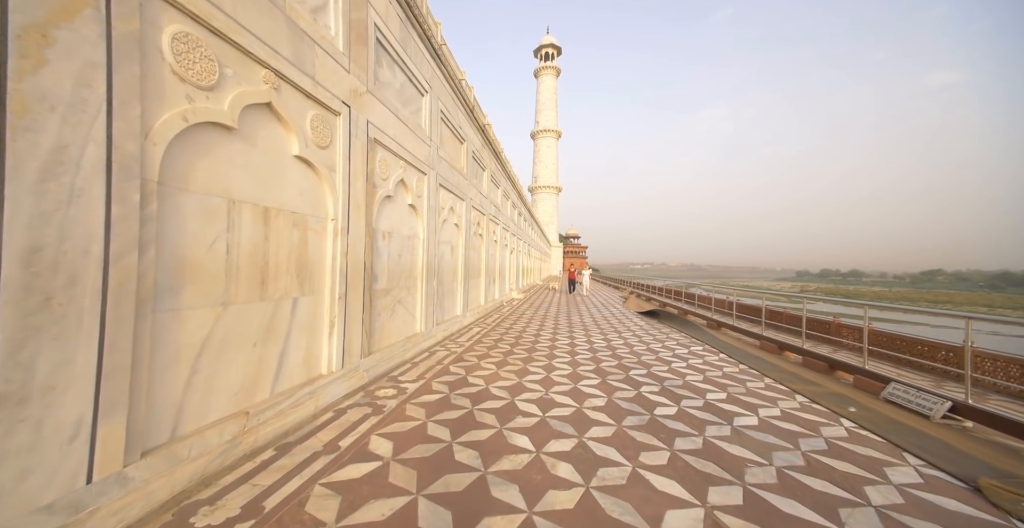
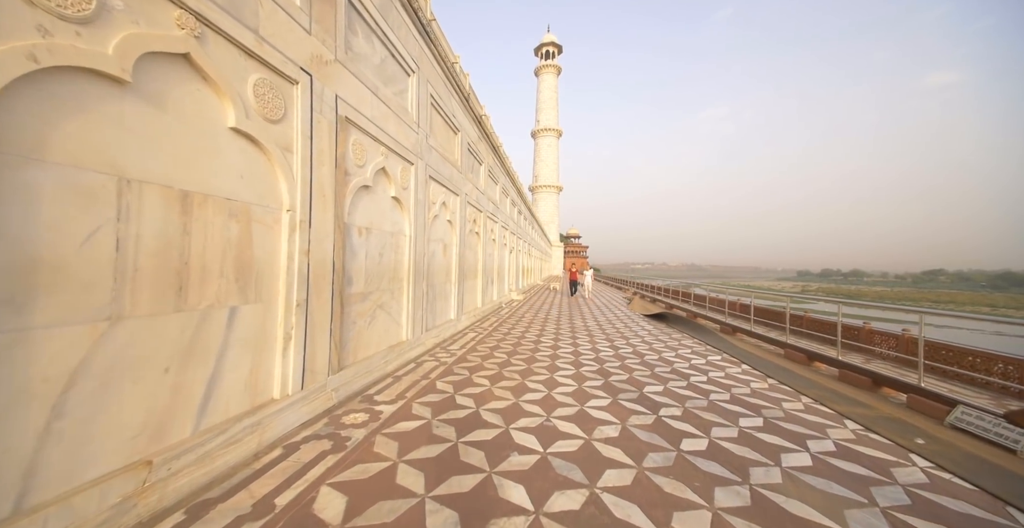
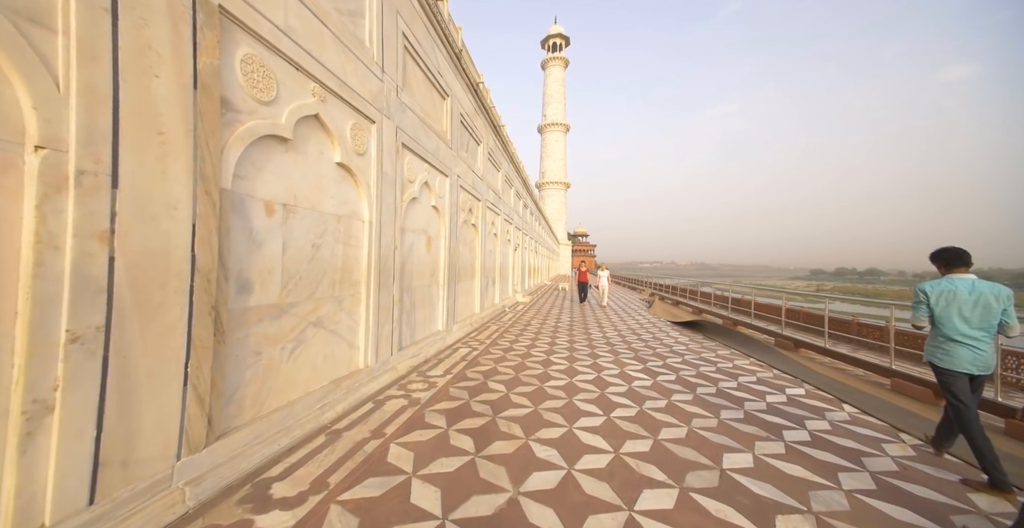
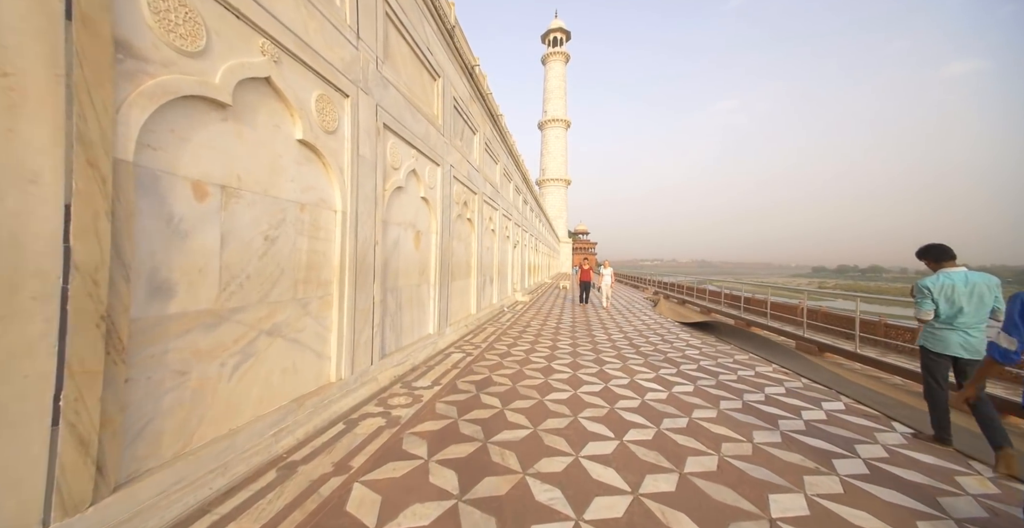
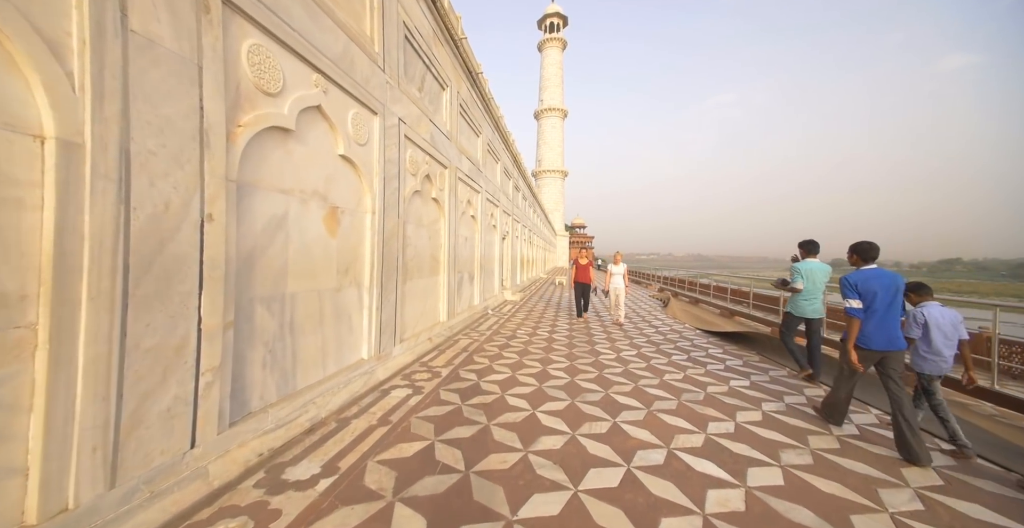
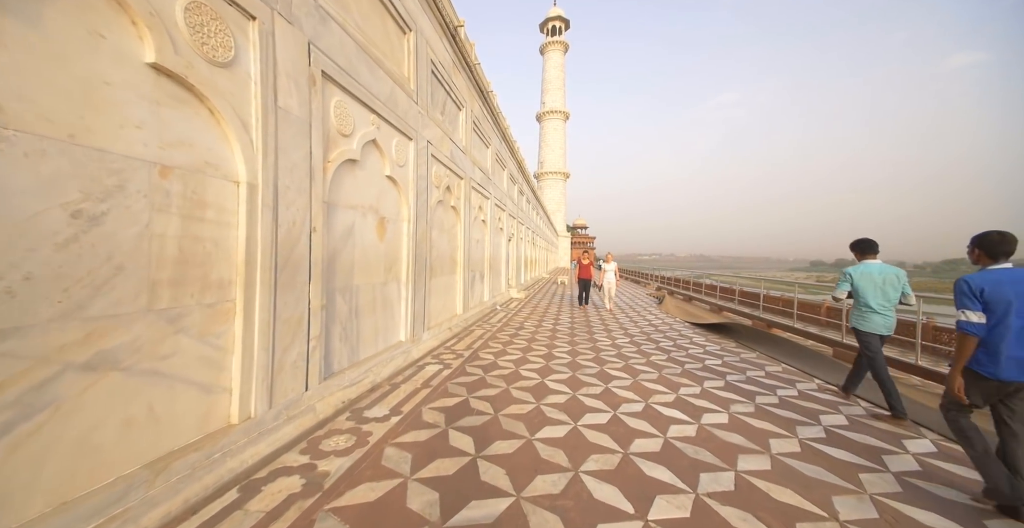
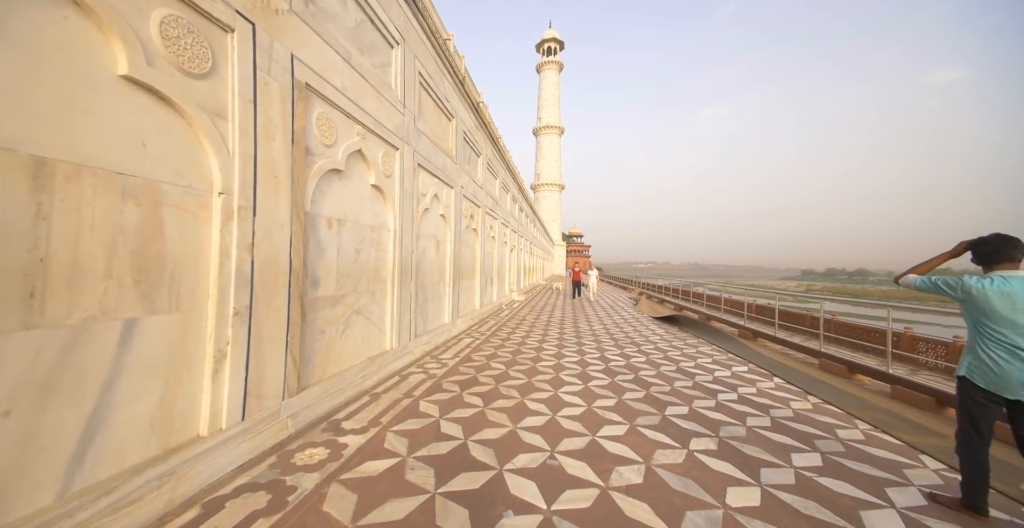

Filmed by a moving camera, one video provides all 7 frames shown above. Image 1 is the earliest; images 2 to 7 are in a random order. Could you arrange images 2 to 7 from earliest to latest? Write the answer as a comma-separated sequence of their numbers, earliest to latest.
2, 7, 3, 4, 6, 5
